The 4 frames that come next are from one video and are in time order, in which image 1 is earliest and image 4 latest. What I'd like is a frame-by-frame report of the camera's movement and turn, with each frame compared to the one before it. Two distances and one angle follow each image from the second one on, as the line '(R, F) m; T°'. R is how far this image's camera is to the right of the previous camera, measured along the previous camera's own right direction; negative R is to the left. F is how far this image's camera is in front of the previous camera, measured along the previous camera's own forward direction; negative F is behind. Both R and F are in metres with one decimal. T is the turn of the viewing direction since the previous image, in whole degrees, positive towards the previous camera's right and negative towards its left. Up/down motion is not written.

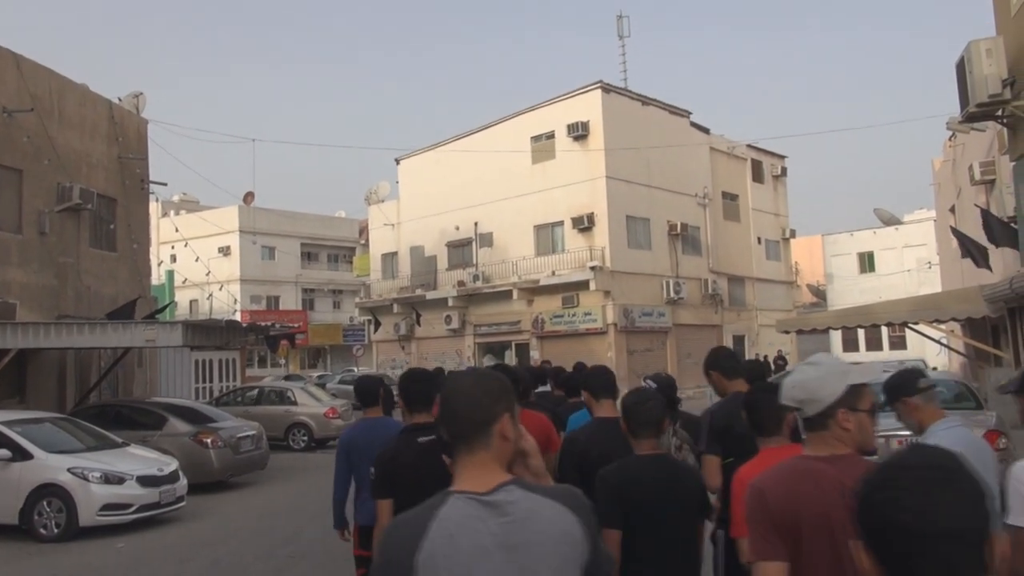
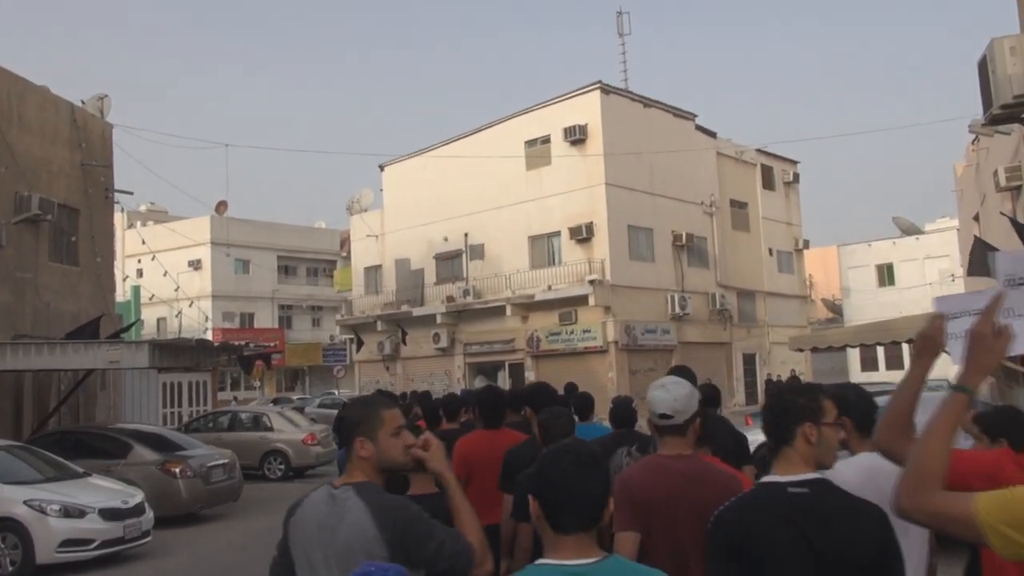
(-0.1, +1.5) m; +1°
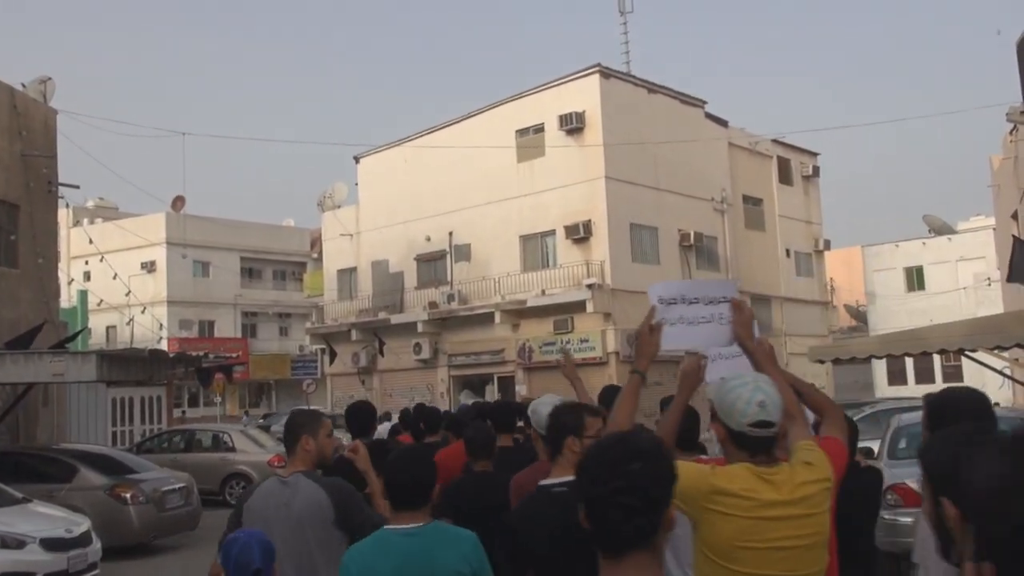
(-0.1, +1.9) m; +1°
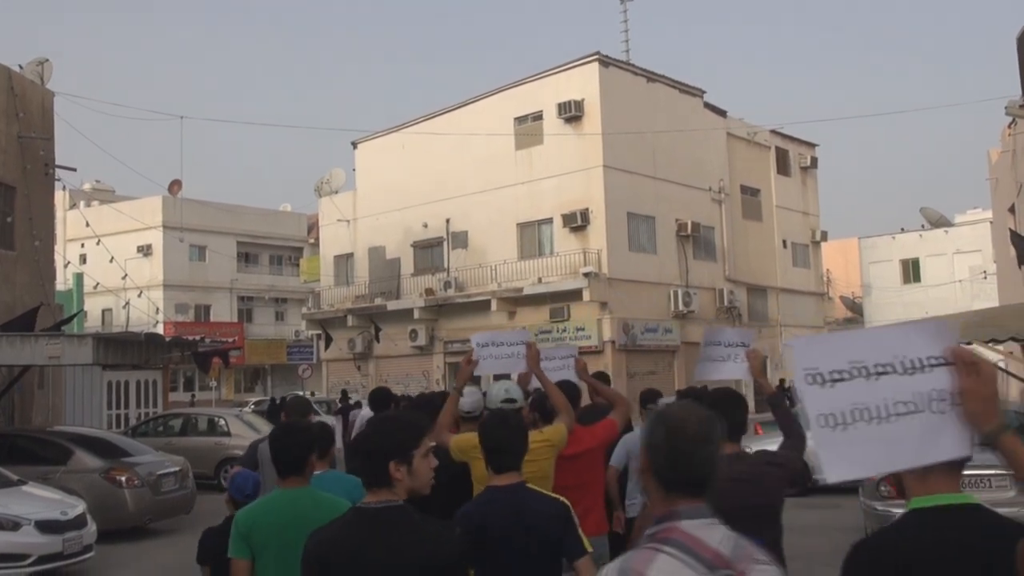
(0.0, 0.0) m; 0°
